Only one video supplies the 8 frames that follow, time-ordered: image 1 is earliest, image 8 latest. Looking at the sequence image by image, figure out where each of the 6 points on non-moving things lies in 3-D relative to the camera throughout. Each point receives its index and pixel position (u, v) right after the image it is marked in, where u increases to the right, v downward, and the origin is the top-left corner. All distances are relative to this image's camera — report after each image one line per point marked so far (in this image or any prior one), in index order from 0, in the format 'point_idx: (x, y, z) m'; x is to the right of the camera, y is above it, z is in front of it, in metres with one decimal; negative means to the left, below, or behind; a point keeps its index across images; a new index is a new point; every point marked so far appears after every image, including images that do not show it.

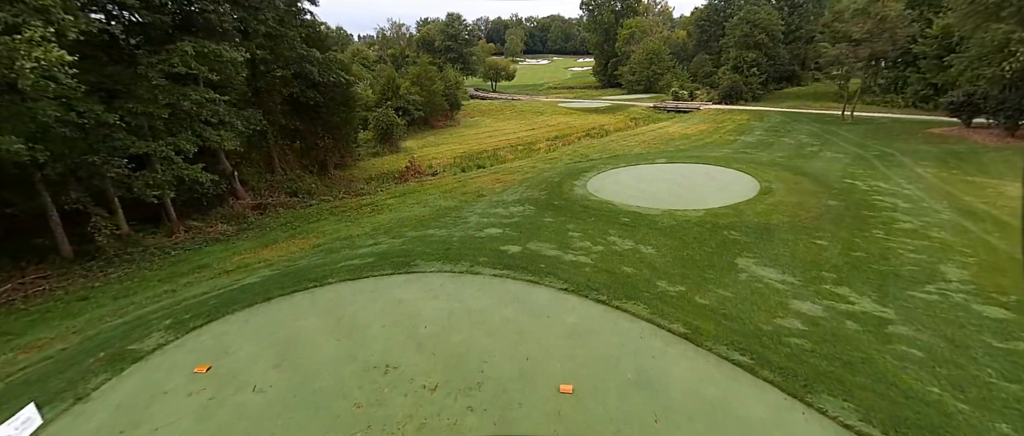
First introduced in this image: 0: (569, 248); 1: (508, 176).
0: (+0.9, -0.5, +6.4) m
1: (-0.2, +1.3, +13.0) m
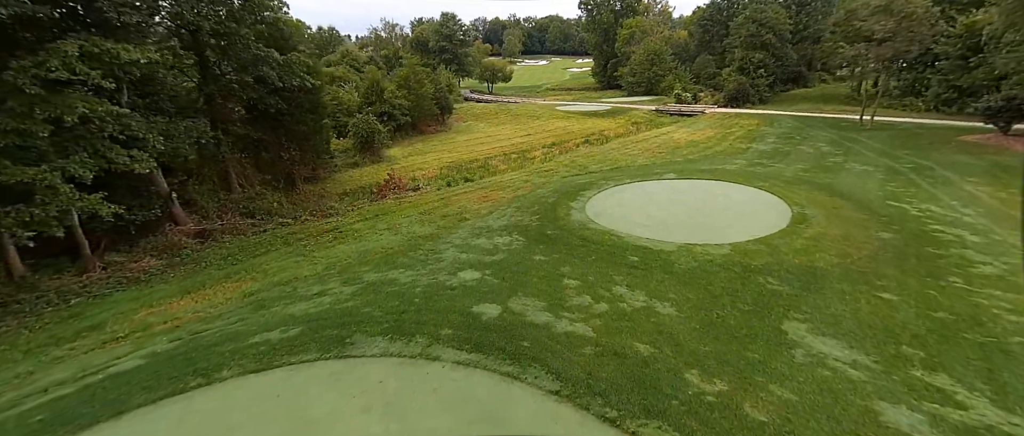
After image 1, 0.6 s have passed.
0: (+0.6, -1.1, +4.9) m
1: (-0.5, +0.7, +11.5) m
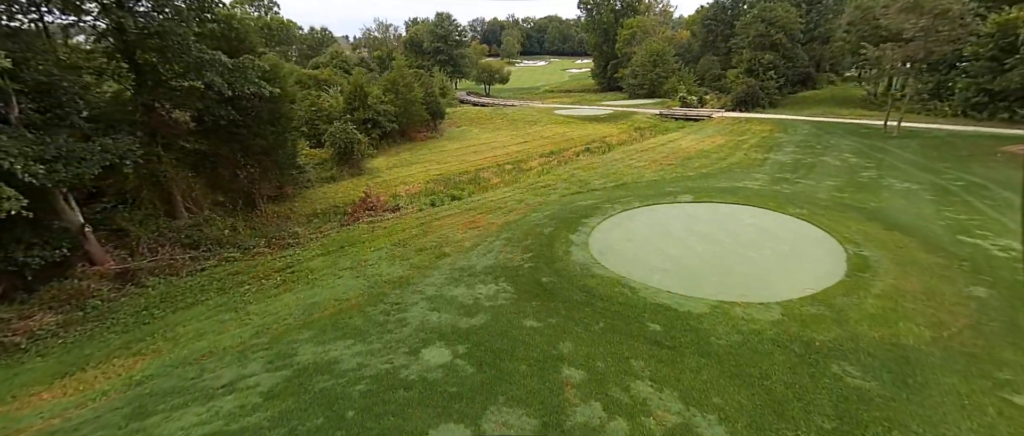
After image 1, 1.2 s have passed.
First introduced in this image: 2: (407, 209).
0: (+0.4, -1.7, +3.3) m
1: (-0.7, 0.0, +10.0) m
2: (-3.0, +0.3, +11.6) m
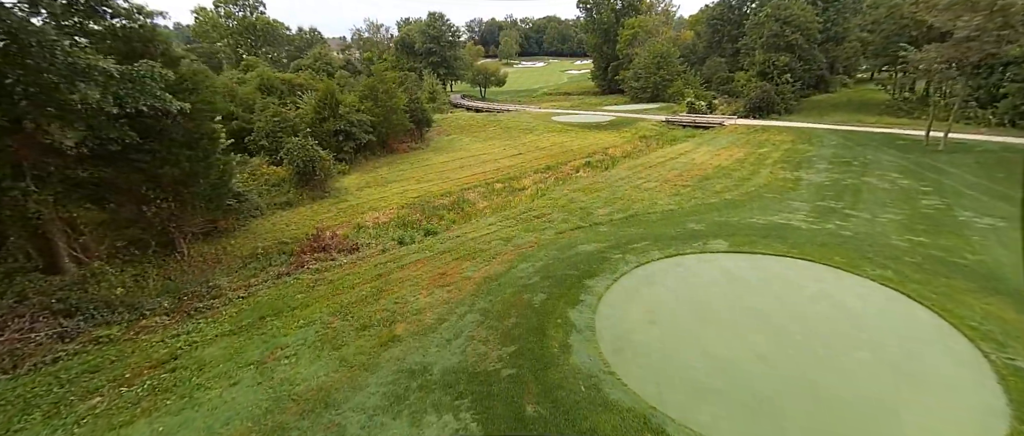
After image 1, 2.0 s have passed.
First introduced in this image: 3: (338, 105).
0: (+0.1, -2.6, +1.1) m
1: (-1.0, -0.9, +7.8) m
2: (-3.3, -0.7, +9.4) m
3: (-7.1, +4.6, +16.8) m
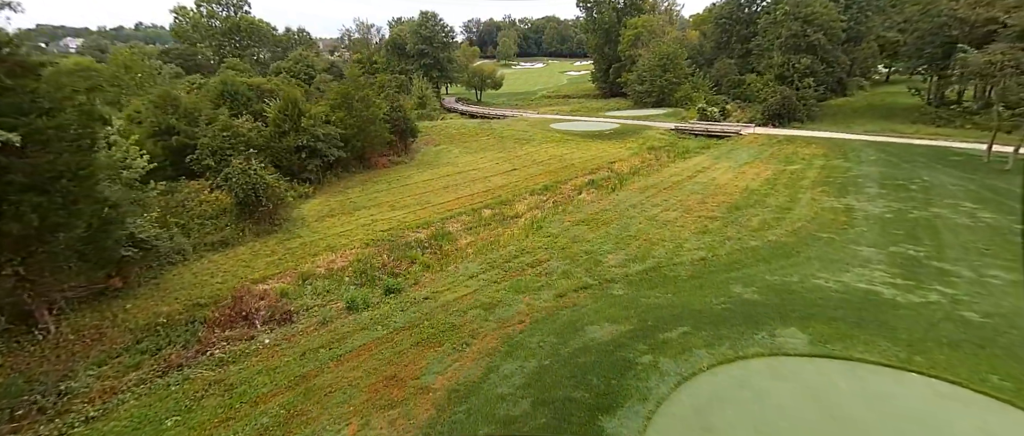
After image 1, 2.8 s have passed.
0: (-0.2, -3.6, -1.2) m
1: (-1.3, -1.9, +5.5) m
2: (-3.6, -1.7, +7.1) m
3: (-7.4, +3.6, +14.5) m
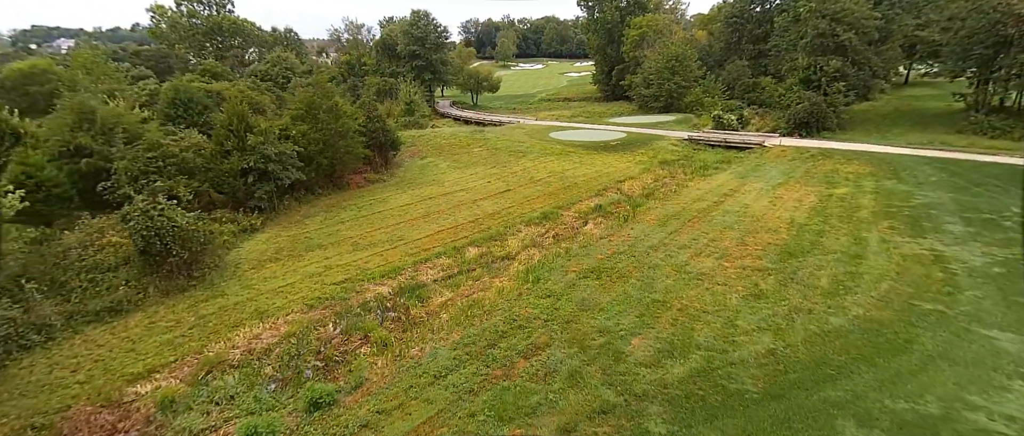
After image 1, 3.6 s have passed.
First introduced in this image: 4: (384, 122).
0: (-0.4, -4.6, -3.7) m
1: (-1.5, -2.9, +3.0) m
2: (-3.8, -2.7, +4.6) m
3: (-7.6, +2.5, +12.0) m
4: (-5.5, +4.1, +17.6) m
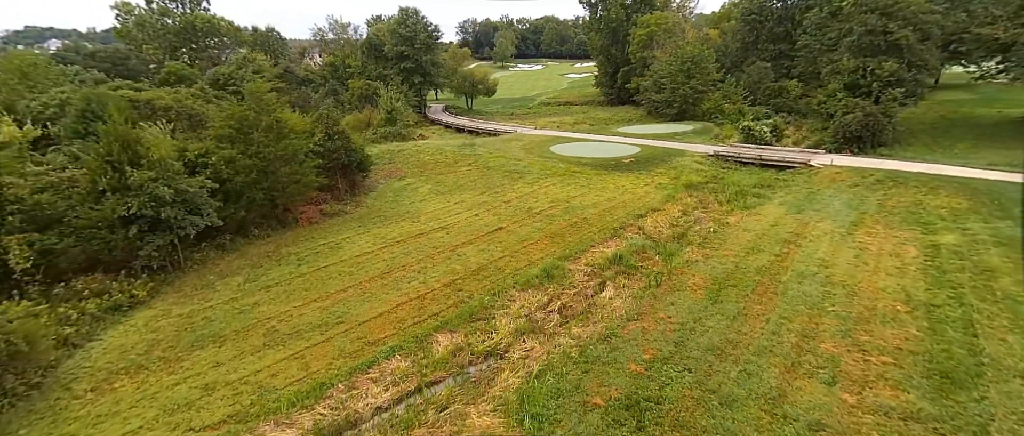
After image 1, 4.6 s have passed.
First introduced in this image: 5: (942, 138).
0: (-0.5, -5.9, -7.0) m
1: (-1.7, -4.2, -0.4) m
2: (-4.0, -4.0, +1.3) m
3: (-7.8, +1.2, +8.7) m
4: (-5.7, +2.8, +14.3) m
5: (+19.2, +3.6, +18.2) m
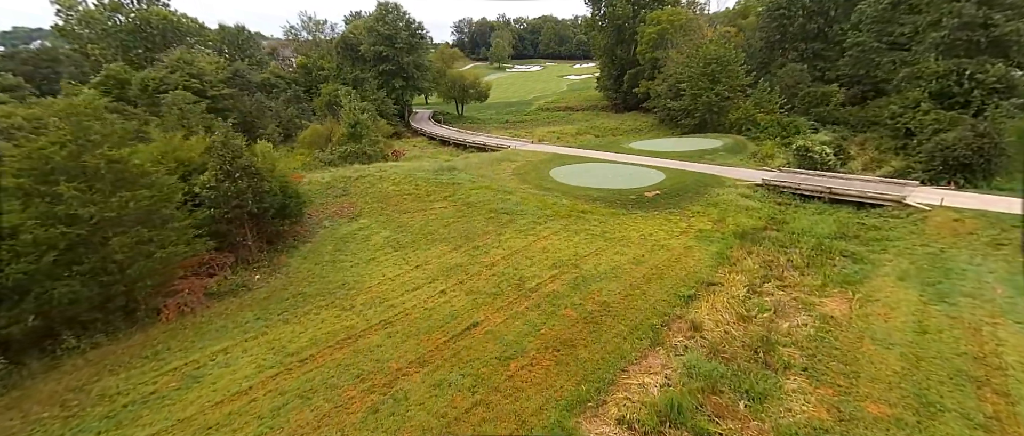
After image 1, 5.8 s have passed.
0: (-0.8, -7.5, -11.4) m
1: (-2.0, -5.9, -4.8) m
2: (-4.3, -5.7, -3.1) m
3: (-8.2, -0.5, +4.3) m
4: (-6.1, +1.1, +9.9) m
5: (+18.8, +1.9, +13.9) m
